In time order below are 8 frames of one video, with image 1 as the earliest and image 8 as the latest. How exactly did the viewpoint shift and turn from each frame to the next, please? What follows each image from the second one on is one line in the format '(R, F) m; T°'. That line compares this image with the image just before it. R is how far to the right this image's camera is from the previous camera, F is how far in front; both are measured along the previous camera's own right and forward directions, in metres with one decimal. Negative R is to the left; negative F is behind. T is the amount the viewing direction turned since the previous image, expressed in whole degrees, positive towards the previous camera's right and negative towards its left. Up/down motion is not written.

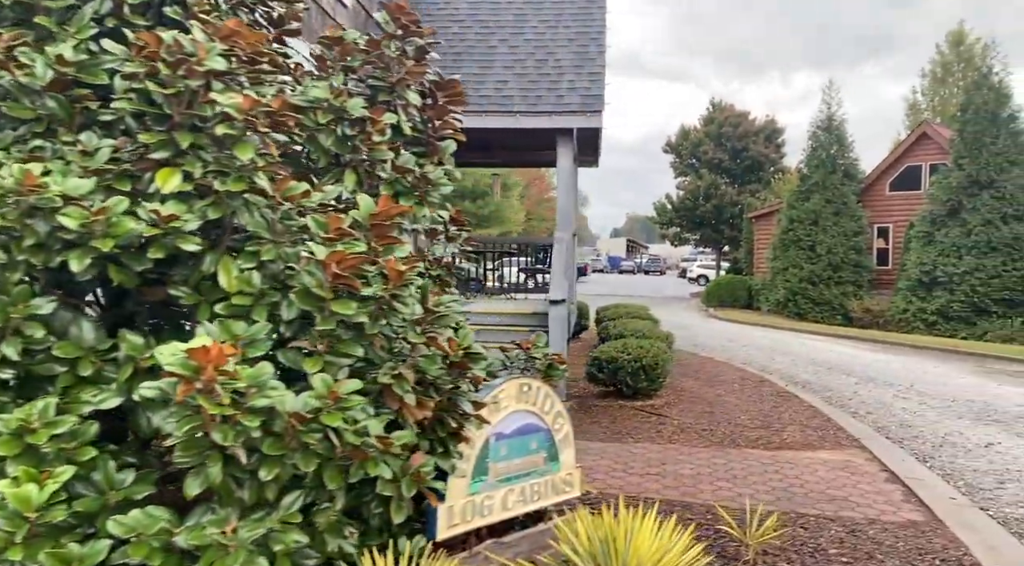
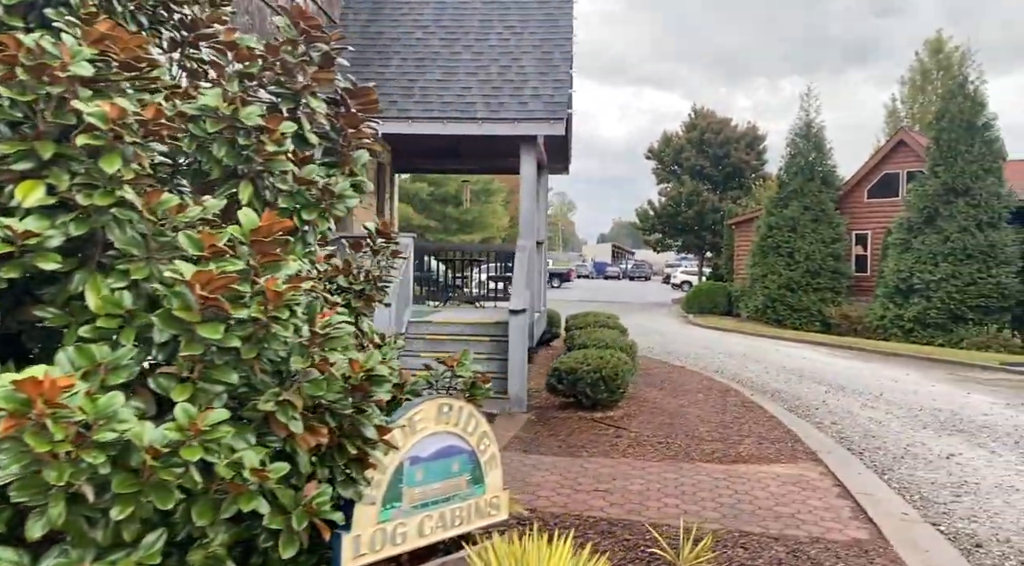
(+0.3, +0.1) m; +1°
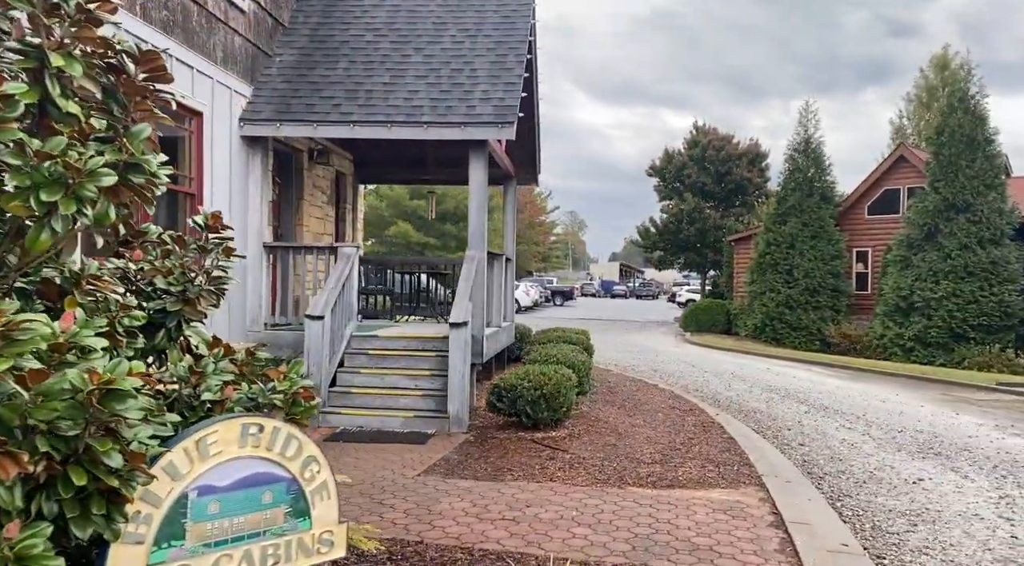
(+0.7, +0.5) m; -1°
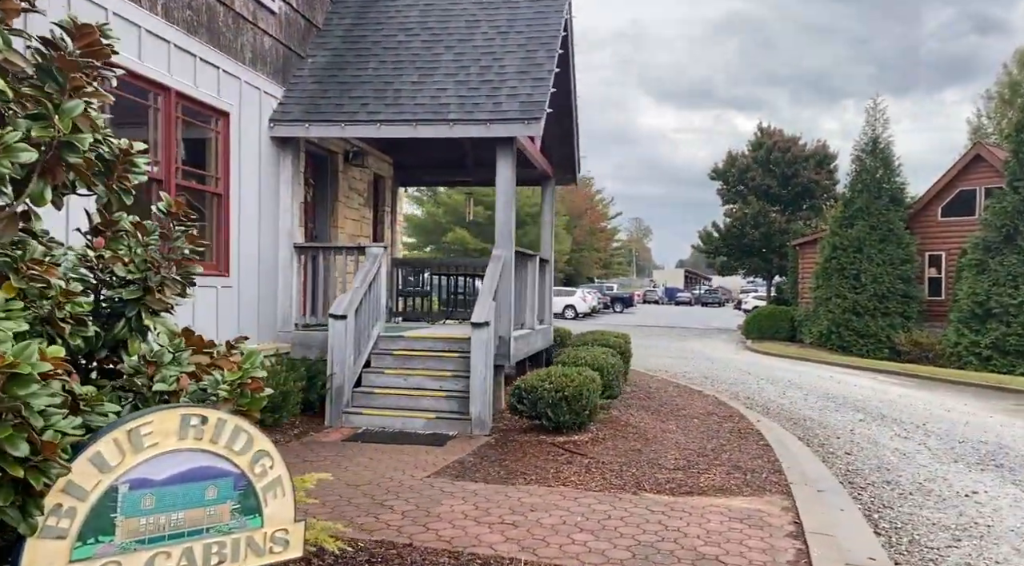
(+0.4, +0.2) m; -4°
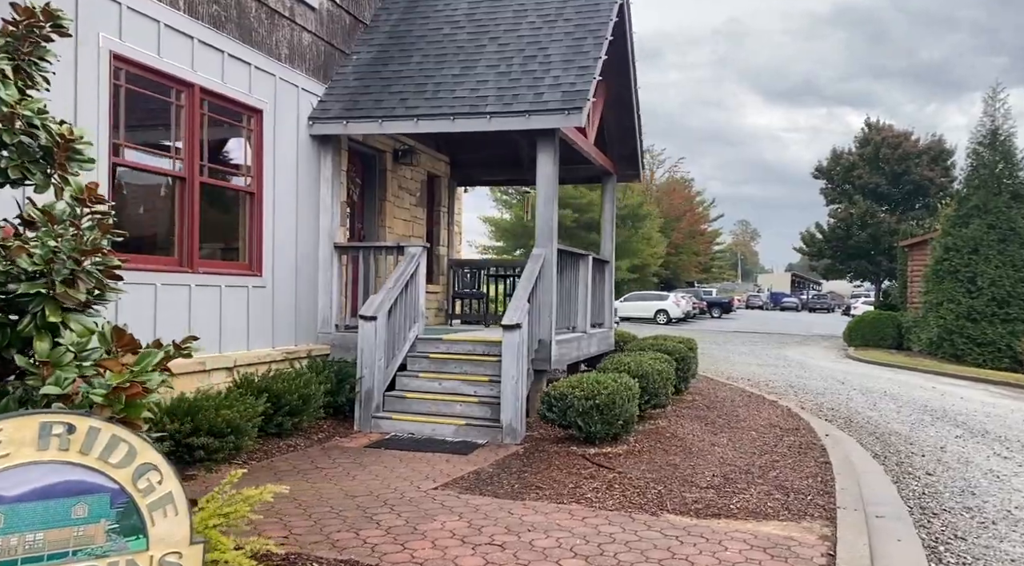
(+0.6, +0.5) m; -7°
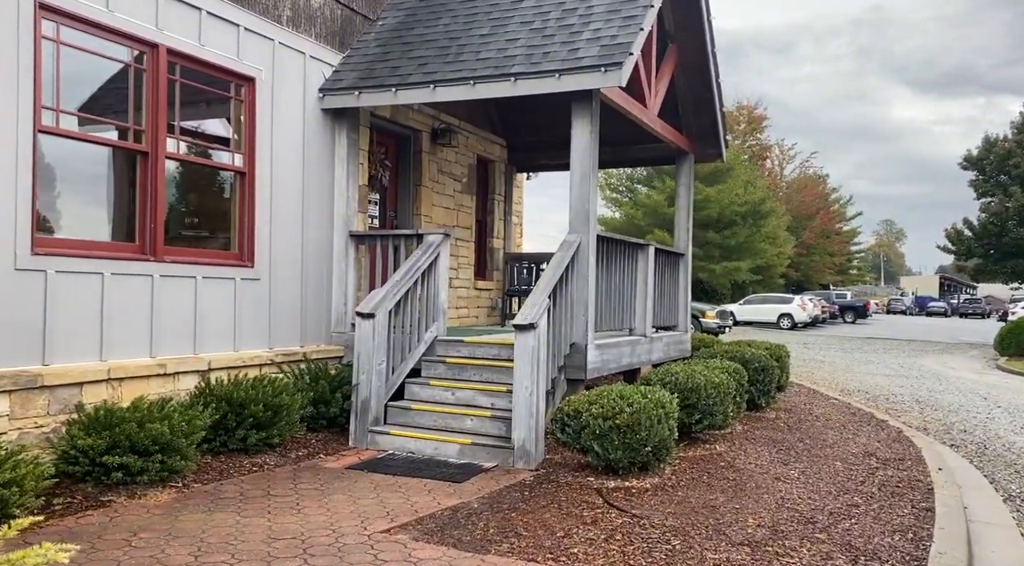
(+0.8, +1.4) m; -9°
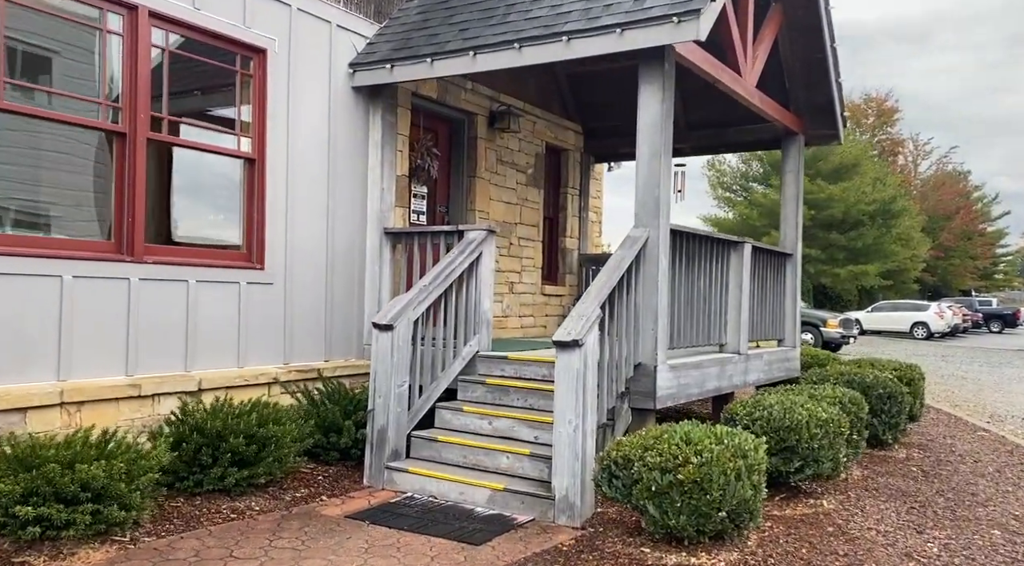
(+0.4, +1.3) m; -8°
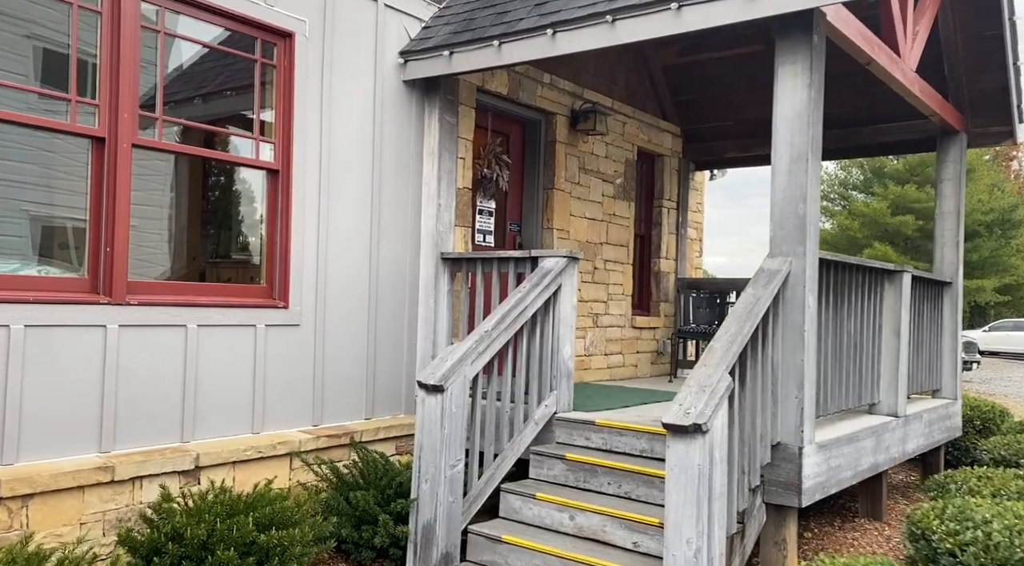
(-0.1, +1.4) m; -5°
